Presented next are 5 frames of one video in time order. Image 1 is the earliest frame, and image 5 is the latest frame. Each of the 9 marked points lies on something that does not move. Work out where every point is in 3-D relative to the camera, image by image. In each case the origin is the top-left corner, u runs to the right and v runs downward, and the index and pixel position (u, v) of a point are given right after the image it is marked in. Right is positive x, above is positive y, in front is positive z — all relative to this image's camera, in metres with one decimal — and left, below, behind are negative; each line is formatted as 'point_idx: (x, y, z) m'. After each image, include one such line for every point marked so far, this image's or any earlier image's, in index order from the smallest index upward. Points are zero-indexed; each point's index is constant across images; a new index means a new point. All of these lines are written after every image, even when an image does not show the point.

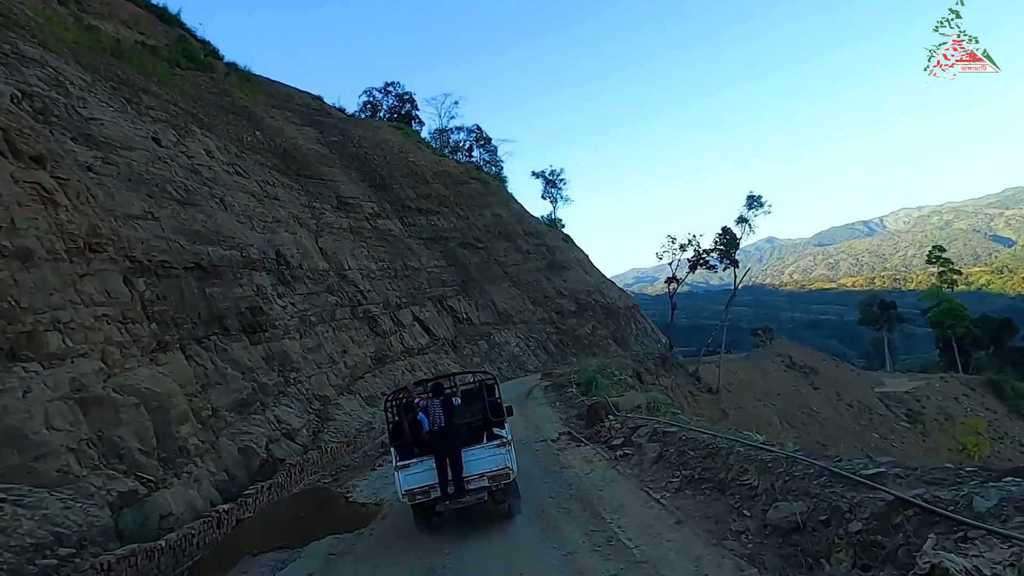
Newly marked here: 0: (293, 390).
0: (-5.6, -2.6, +16.1) m
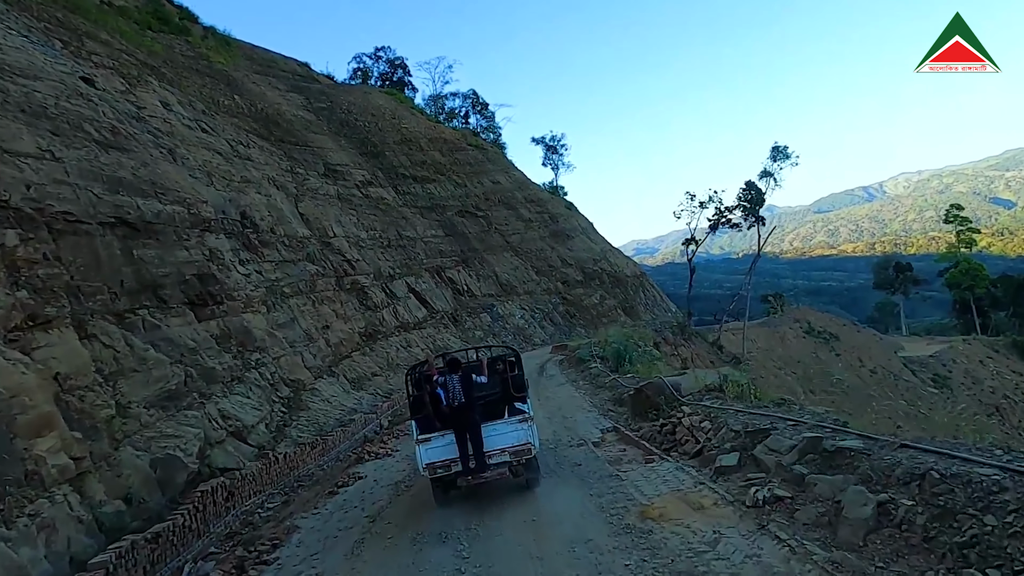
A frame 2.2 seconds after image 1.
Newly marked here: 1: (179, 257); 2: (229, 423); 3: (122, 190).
0: (-5.3, -1.8, +13.0) m
1: (-6.8, +0.6, +13.2) m
2: (-4.6, -2.2, +10.3) m
3: (-7.4, +1.9, +12.2) m
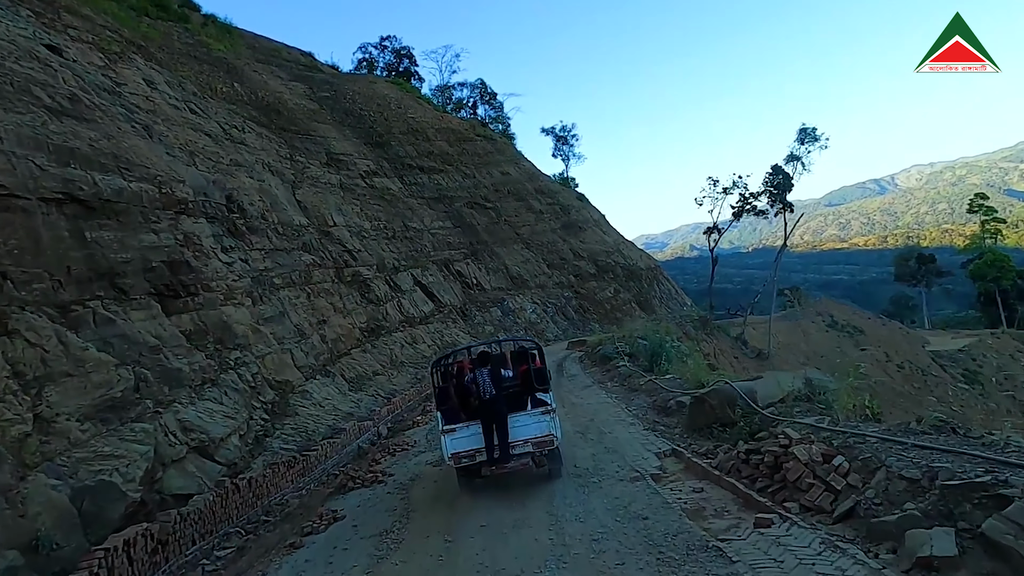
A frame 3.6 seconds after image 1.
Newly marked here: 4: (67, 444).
0: (-5.0, -1.5, +11.3) m
1: (-6.5, +0.8, +11.4) m
2: (-4.3, -2.0, +8.5) m
3: (-7.1, +2.1, +10.4) m
4: (-4.7, -1.6, +6.8) m
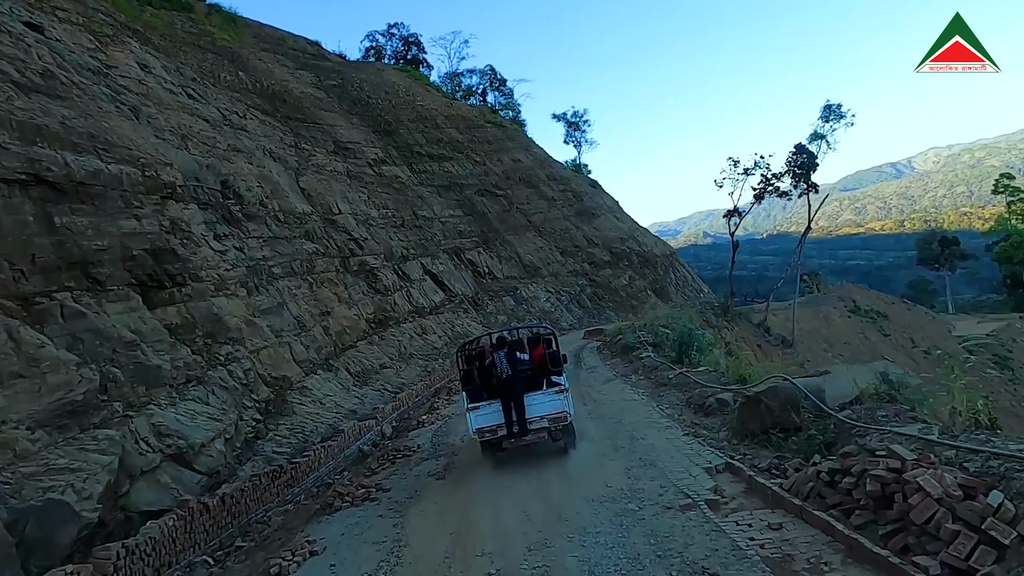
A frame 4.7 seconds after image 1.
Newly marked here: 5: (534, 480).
0: (-4.8, -1.4, +10.4) m
1: (-6.3, +1.0, +10.5) m
2: (-4.1, -1.8, +7.6) m
3: (-7.0, +2.2, +9.5) m
4: (-4.6, -1.5, +5.8) m
5: (+0.3, -2.6, +8.4) m
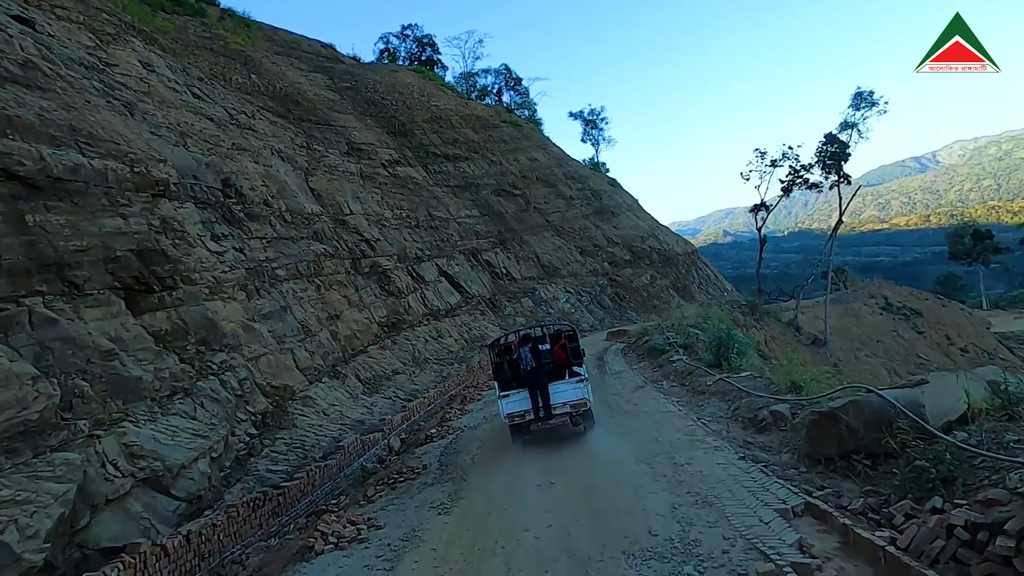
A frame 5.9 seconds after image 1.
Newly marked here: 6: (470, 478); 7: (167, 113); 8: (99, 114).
0: (-4.5, -1.4, +9.5) m
1: (-6.1, +0.9, +9.7) m
2: (-3.9, -1.9, +6.7) m
3: (-6.8, +2.1, +8.7) m
4: (-4.4, -1.6, +5.0) m
5: (+0.5, -2.6, +7.3) m
6: (-0.6, -2.7, +9.2) m
7: (-8.8, +4.5, +16.3) m
8: (-7.5, +3.2, +11.5) m
